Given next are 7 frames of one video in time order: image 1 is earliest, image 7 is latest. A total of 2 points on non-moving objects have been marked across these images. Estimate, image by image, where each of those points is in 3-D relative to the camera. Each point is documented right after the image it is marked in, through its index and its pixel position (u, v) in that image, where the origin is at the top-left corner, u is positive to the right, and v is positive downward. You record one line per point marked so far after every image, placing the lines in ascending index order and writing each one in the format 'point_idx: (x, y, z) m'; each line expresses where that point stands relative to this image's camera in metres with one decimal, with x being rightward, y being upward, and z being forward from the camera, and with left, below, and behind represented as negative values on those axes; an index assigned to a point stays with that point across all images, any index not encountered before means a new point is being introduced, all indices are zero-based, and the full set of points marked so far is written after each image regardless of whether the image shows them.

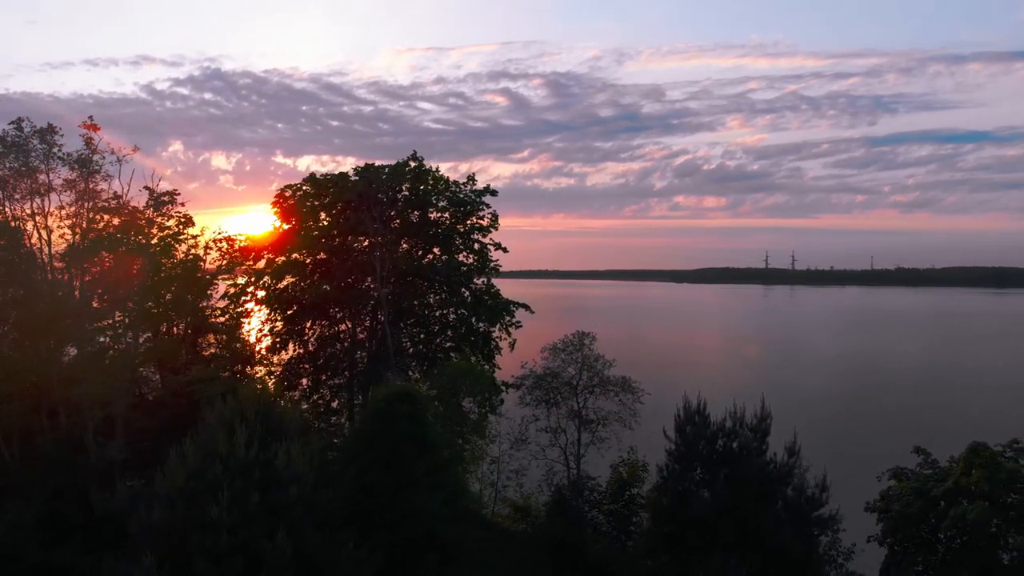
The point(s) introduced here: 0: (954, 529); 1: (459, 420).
0: (+8.3, -4.7, +13.9) m
1: (-1.1, -2.9, +15.5) m
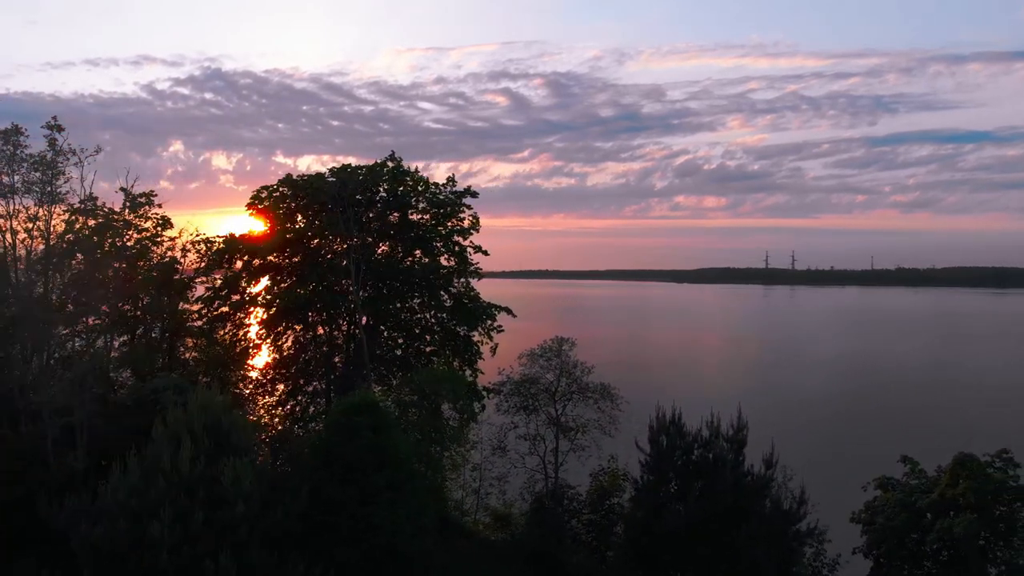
0: (+7.9, -4.7, +13.5) m
1: (-1.5, -2.9, +15.2) m
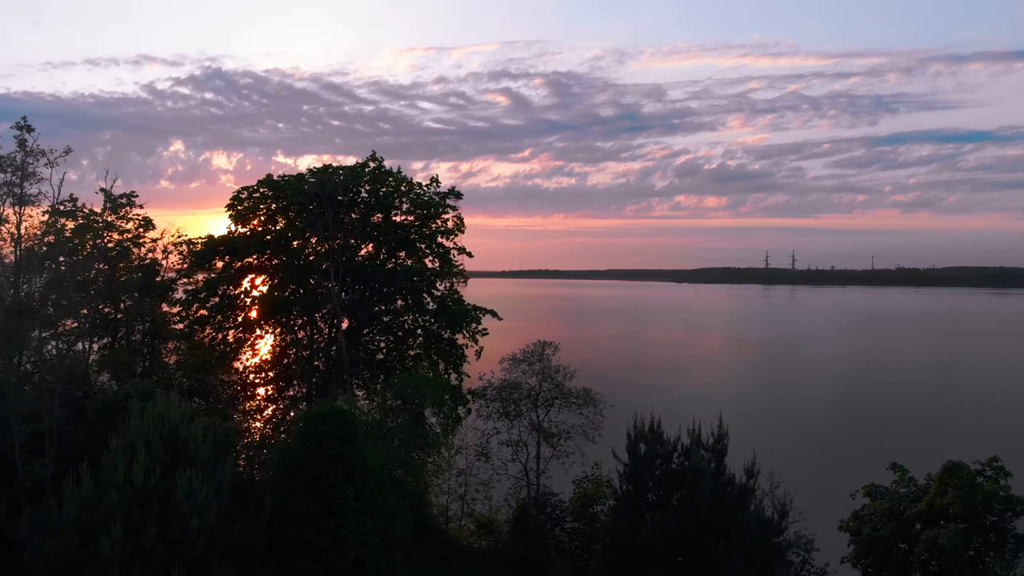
0: (+7.6, -4.8, +13.3) m
1: (-1.8, -3.0, +14.9) m
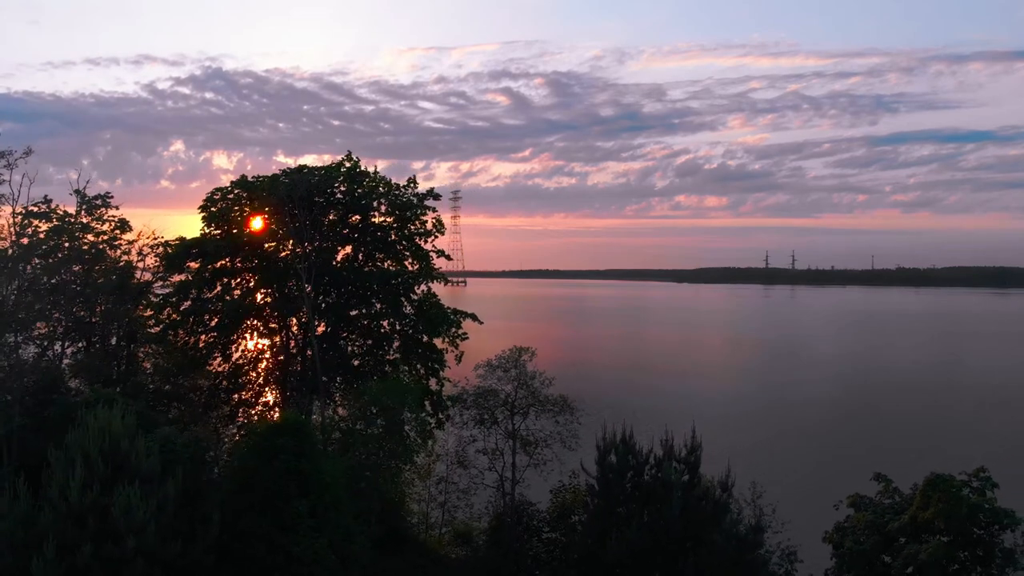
0: (+7.2, -4.8, +12.9) m
1: (-2.2, -3.0, +14.6) m
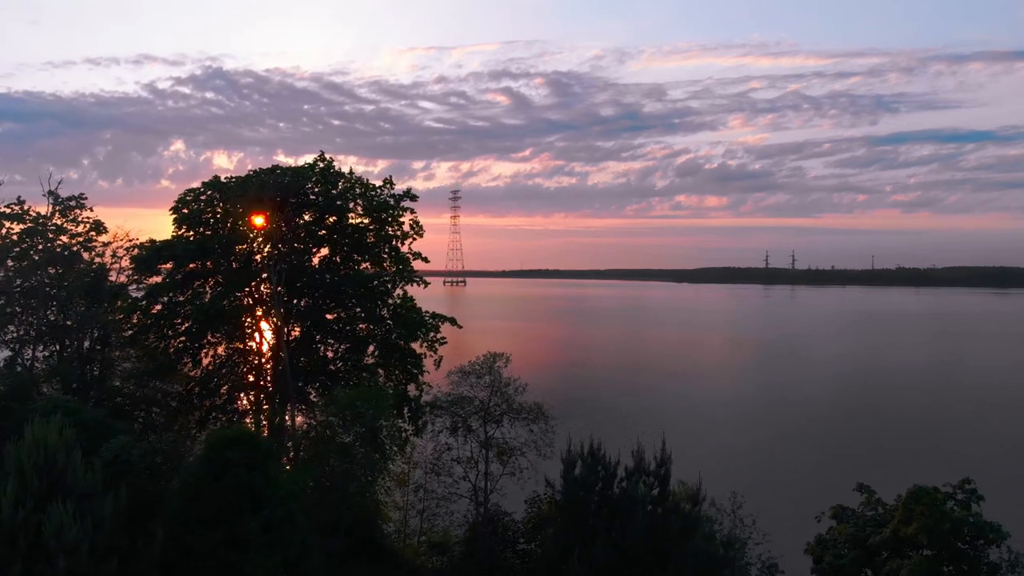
0: (+6.8, -4.9, +12.6) m
1: (-2.6, -3.1, +14.3) m
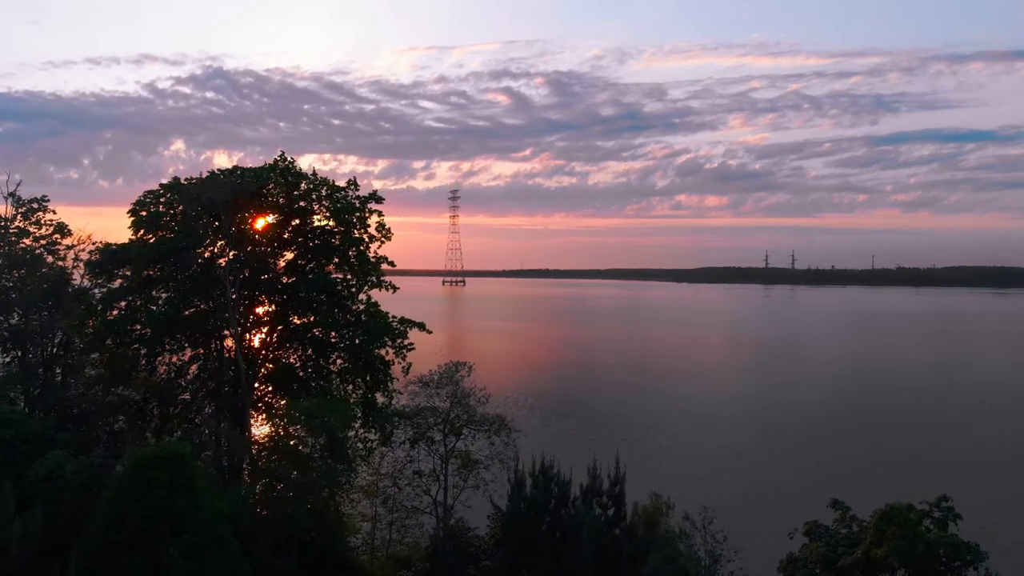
0: (+6.2, -5.0, +12.2) m
1: (-3.2, -3.2, +13.8) m
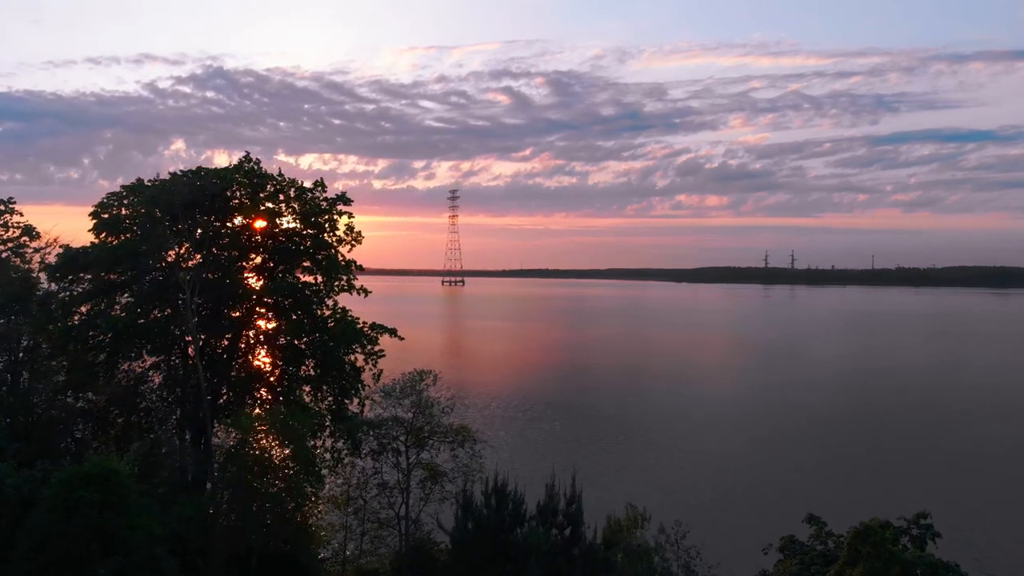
0: (+5.7, -5.1, +11.7) m
1: (-3.7, -3.3, +13.4) m
